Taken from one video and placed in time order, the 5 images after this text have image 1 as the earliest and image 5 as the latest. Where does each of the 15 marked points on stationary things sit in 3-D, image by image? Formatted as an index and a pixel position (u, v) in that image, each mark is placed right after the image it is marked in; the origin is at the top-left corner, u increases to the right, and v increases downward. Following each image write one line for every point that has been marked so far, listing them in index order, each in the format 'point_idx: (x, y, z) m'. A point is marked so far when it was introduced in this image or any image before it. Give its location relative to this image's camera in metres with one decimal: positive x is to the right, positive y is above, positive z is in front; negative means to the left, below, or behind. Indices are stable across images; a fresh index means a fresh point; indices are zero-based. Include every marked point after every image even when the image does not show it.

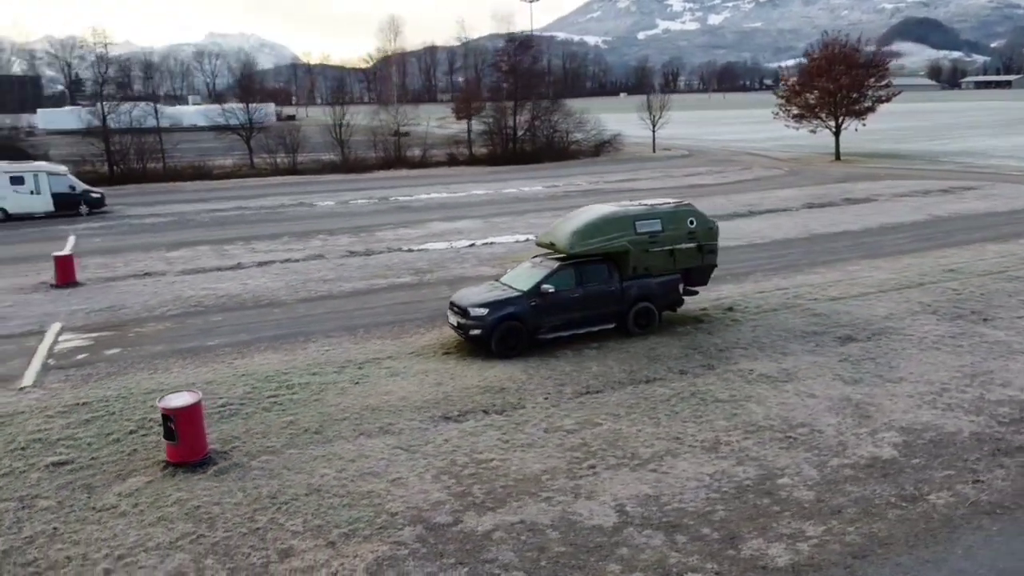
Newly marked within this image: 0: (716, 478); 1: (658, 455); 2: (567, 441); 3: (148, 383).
0: (+2.0, -2.0, +8.2) m
1: (+1.6, -1.8, +8.8) m
2: (+0.6, -1.8, +9.2) m
3: (-5.3, -1.4, +11.6) m
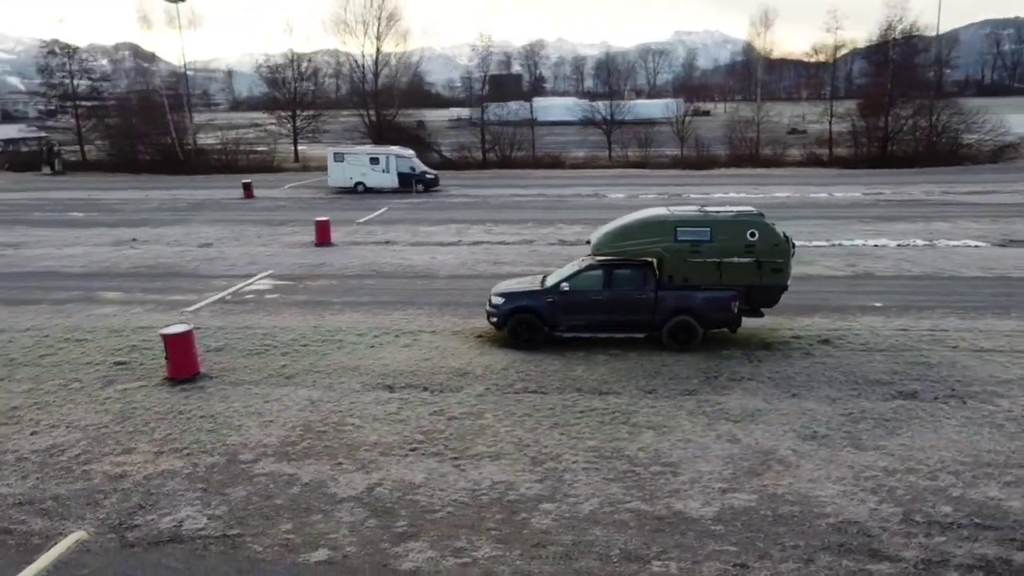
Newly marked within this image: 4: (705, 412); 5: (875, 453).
0: (-0.2, -2.0, +8.0) m
1: (-0.4, -1.8, +8.7) m
2: (-1.0, -1.6, +9.6) m
3: (-4.8, -0.6, +14.6) m
4: (+2.3, -1.5, +9.8) m
5: (+3.8, -1.8, +8.5) m
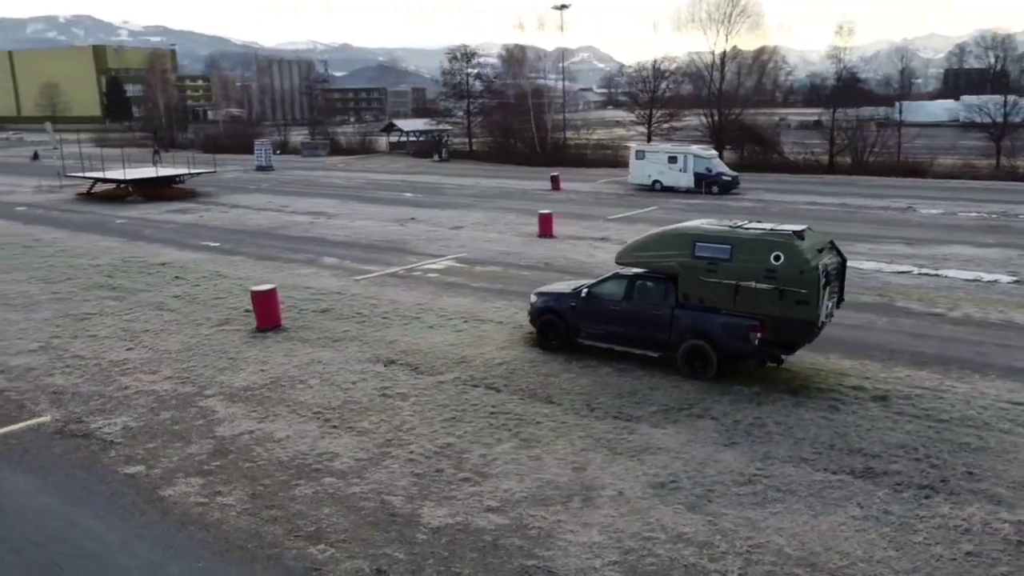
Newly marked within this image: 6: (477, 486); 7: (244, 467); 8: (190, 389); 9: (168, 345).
0: (-2.1, -1.8, +8.8) m
1: (-1.9, -1.7, +9.5) m
2: (-2.0, -1.4, +10.5) m
3: (-2.7, -0.1, +16.7) m
4: (+1.0, -1.7, +9.1) m
5: (+1.7, -2.1, +7.3) m
6: (-0.3, -2.0, +8.0) m
7: (-2.8, -1.9, +8.5) m
8: (-4.4, -1.4, +10.9) m
9: (-5.5, -0.9, +12.9) m
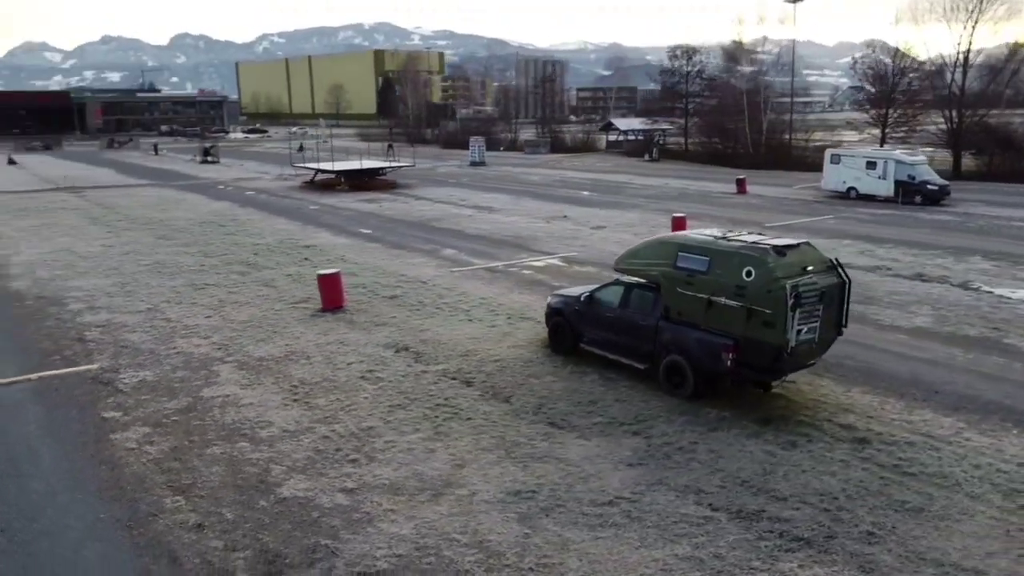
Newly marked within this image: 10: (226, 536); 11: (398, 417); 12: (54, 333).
0: (-3.1, -1.6, +9.7) m
1: (-2.6, -1.5, +10.3) m
2: (-2.4, -1.3, +11.3) m
3: (-1.1, +0.1, +17.4) m
4: (0.0, -1.7, +9.1) m
5: (0.0, -2.1, +7.1) m
6: (-1.6, -1.9, +8.4) m
7: (-3.9, -1.6, +9.6) m
8: (-4.6, -1.0, +12.4) m
9: (-5.0, -0.5, +14.6) m
10: (-2.5, -2.2, +7.1) m
11: (-1.4, -1.6, +9.8) m
12: (-7.8, -0.8, +13.7) m
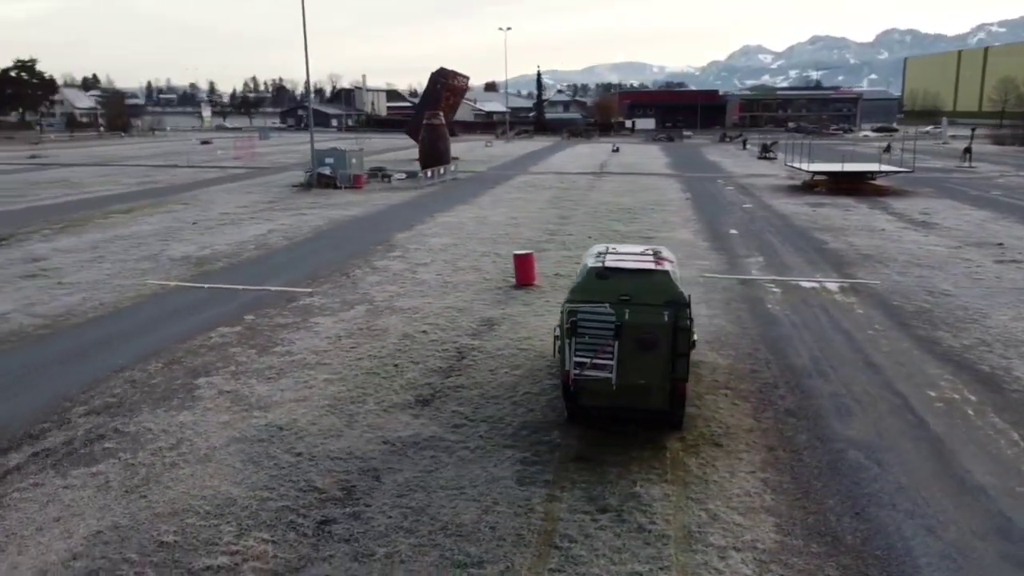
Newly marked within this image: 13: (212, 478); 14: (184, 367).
0: (-3.6, -0.9, +13.0) m
1: (-2.8, -0.9, +13.0) m
2: (-1.9, -0.7, +13.6) m
3: (+3.4, 0.0, +17.0) m
4: (-1.9, -1.4, +10.4) m
5: (-3.3, -1.7, +9.0) m
6: (-3.5, -1.3, +11.0) m
7: (-4.2, -0.8, +13.4) m
8: (-2.7, -0.2, +15.9) m
9: (-1.3, +0.2, +17.8) m
10: (-5.1, -1.4, +10.7) m
11: (-2.3, -1.1, +11.8) m
12: (-4.0, +0.5, +19.1) m
13: (-2.9, -1.9, +8.0) m
14: (-4.7, -1.2, +11.6) m
